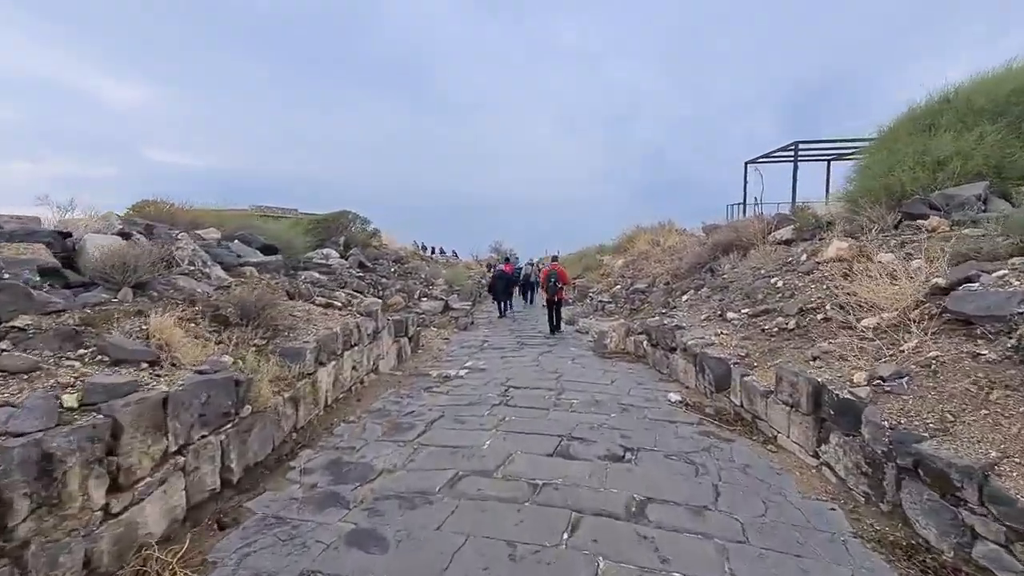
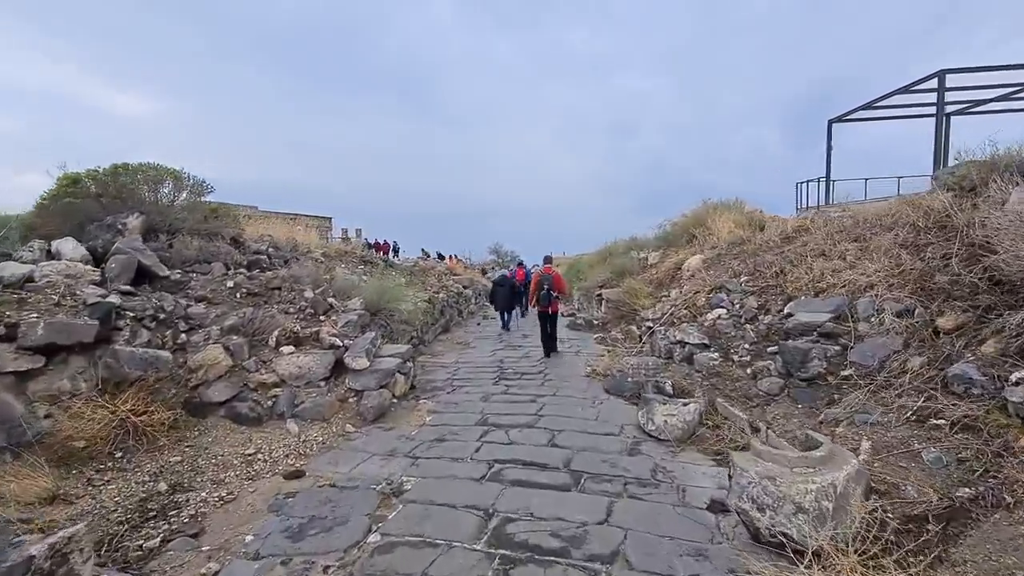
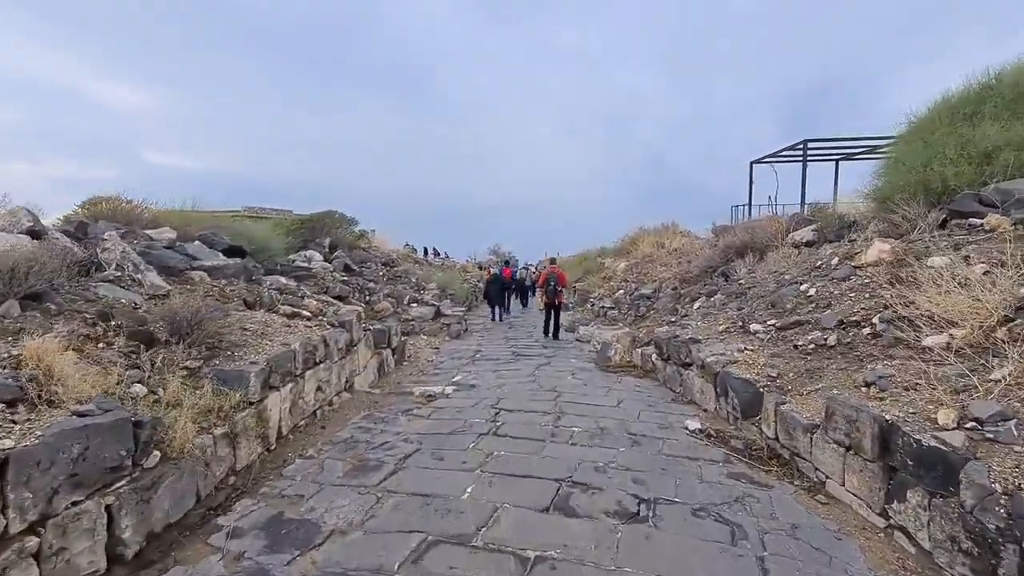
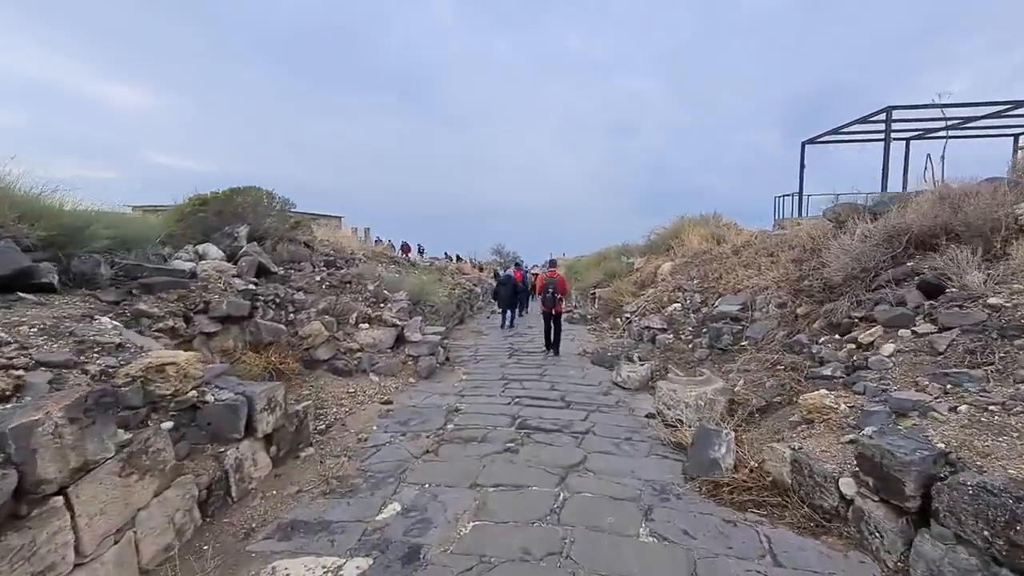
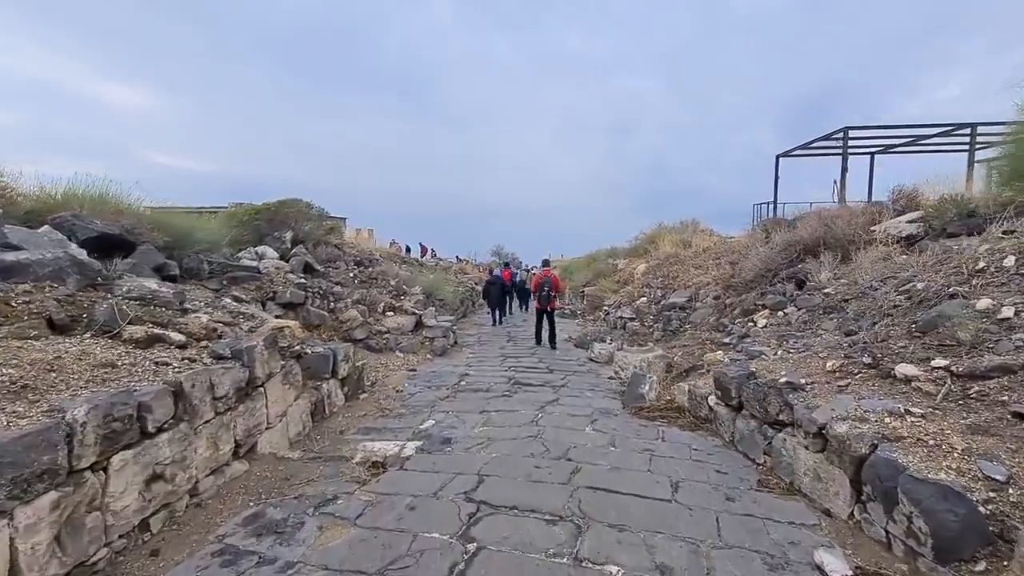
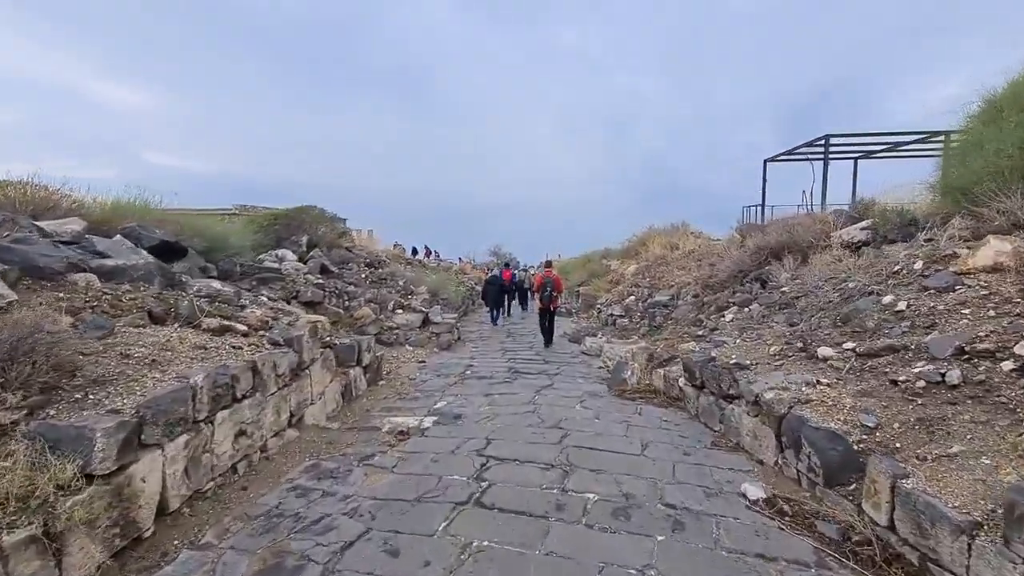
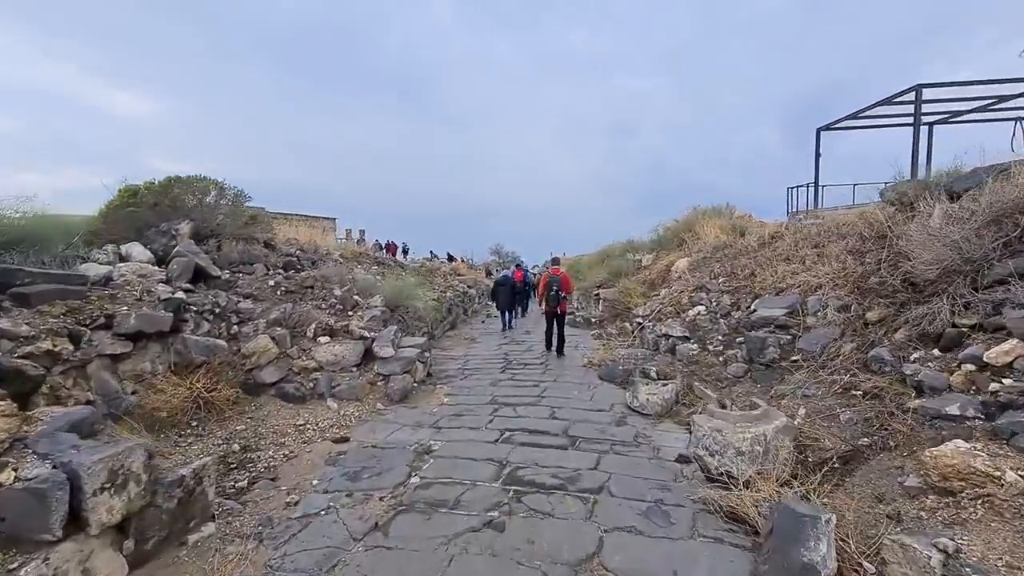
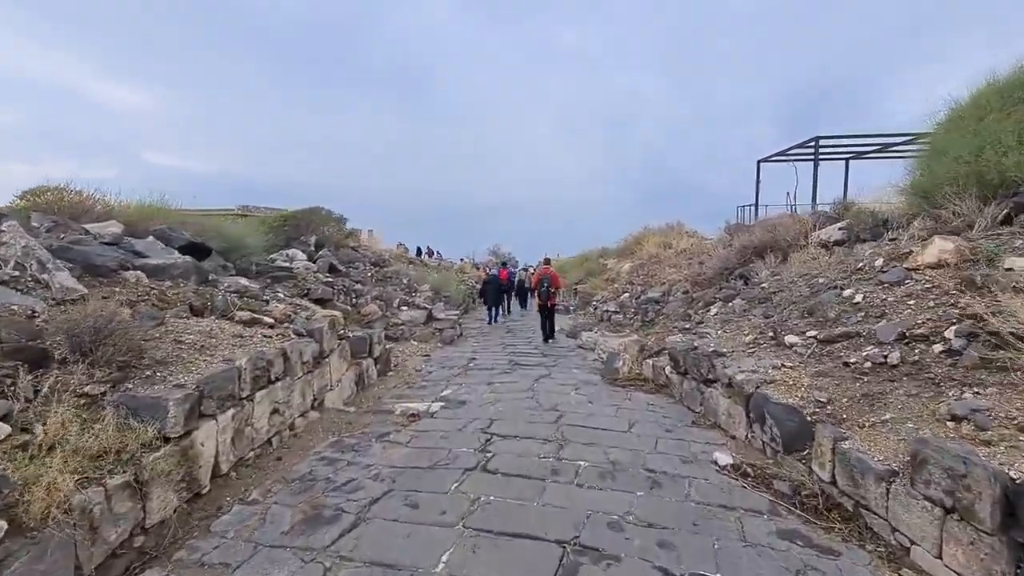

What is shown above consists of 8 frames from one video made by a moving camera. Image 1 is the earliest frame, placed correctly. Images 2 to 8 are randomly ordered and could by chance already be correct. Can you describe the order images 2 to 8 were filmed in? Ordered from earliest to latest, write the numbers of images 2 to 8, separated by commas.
3, 8, 6, 5, 4, 7, 2
